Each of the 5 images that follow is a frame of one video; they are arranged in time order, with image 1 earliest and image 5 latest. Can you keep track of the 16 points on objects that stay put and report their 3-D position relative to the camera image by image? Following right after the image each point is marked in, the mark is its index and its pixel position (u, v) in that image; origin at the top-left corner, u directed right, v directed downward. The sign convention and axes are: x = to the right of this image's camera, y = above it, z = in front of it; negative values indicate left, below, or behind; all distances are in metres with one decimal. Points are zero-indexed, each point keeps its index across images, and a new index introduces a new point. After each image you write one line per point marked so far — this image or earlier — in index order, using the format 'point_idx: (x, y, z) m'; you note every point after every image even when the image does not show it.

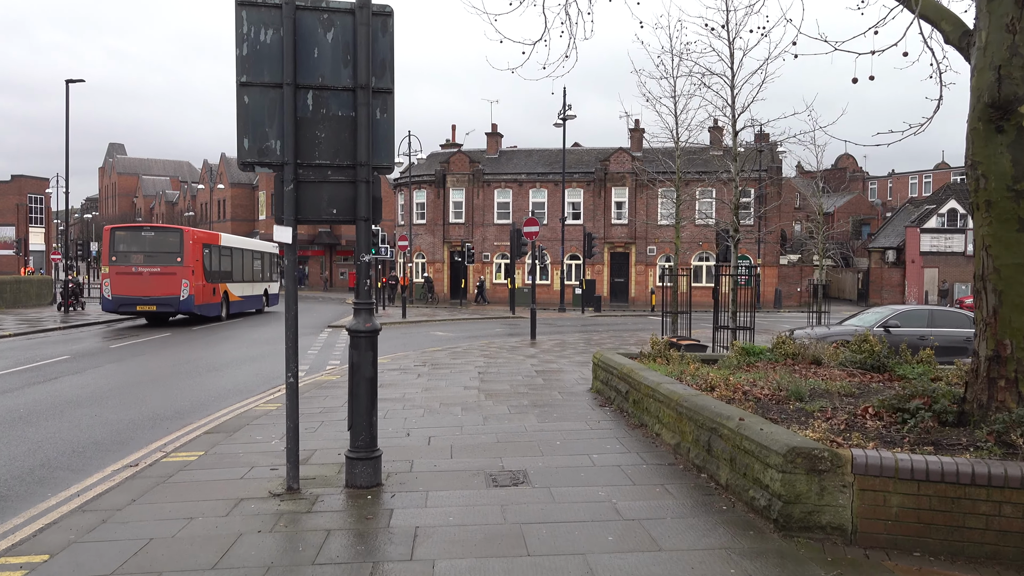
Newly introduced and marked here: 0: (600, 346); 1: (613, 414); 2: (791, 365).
0: (+1.9, -1.2, +17.5) m
1: (+0.9, -1.2, +8.0) m
2: (+2.8, -0.8, +8.5) m
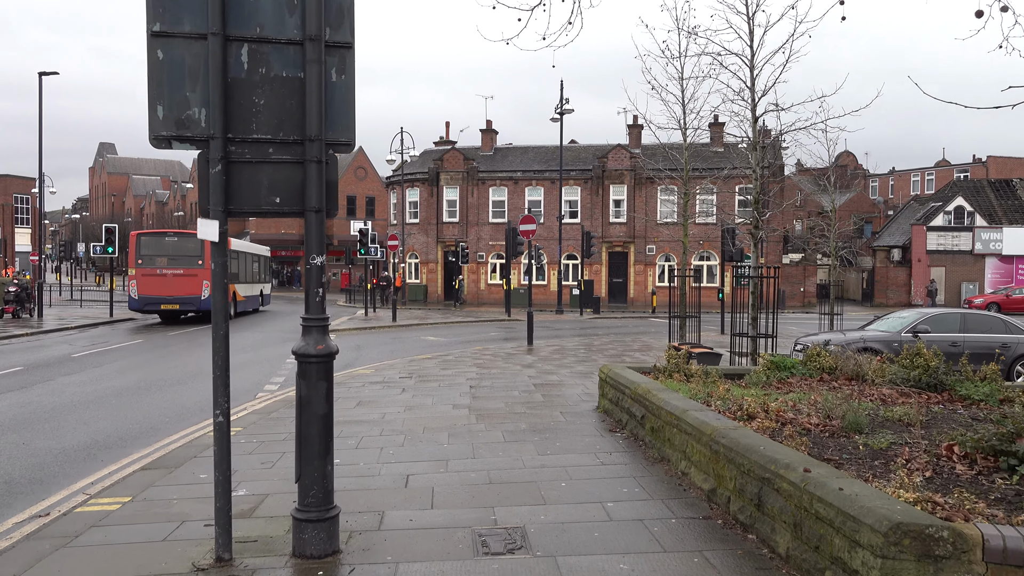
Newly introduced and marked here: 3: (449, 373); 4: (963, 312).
0: (+1.8, -1.3, +16.4) m
1: (+0.9, -1.2, +6.8) m
2: (+2.8, -0.8, +7.4) m
3: (-0.9, -1.2, +12.2) m
4: (+7.2, -0.4, +13.4) m
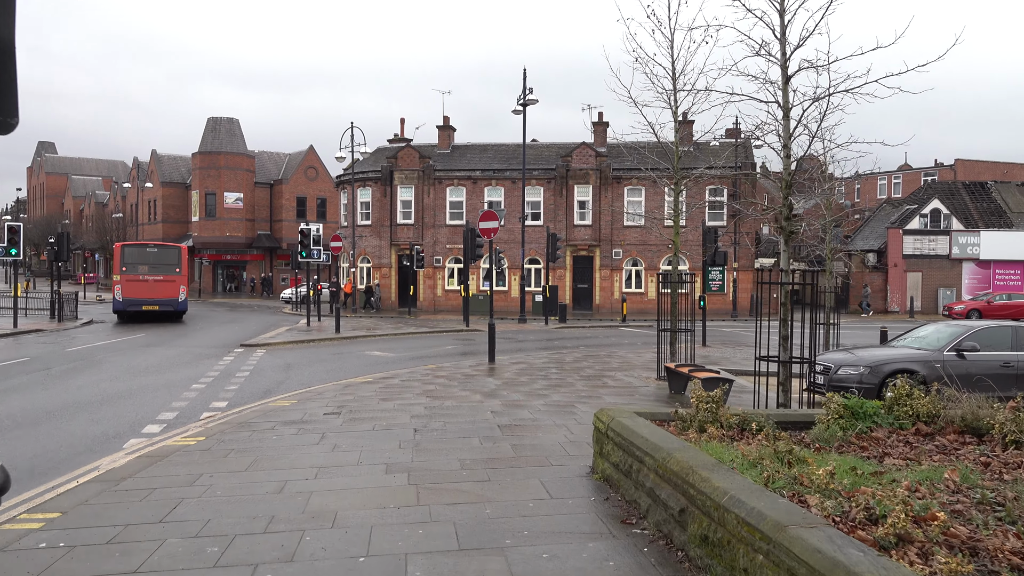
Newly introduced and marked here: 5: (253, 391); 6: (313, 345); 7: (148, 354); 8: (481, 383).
0: (+1.1, -1.4, +13.8) m
1: (+0.7, -1.3, +4.2) m
2: (+2.5, -0.9, +4.9) m
3: (-1.3, -1.3, +9.5) m
4: (+6.6, -0.5, +11.2) m
5: (-3.6, -1.5, +11.8) m
6: (-4.6, -1.3, +19.5) m
7: (-7.2, -1.3, +16.7) m
8: (-0.4, -1.3, +11.9) m
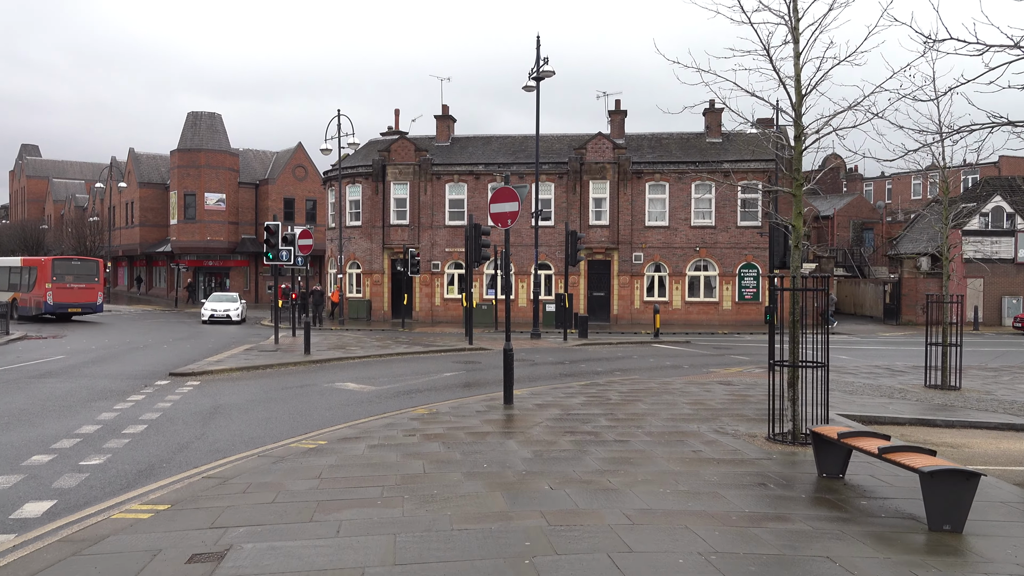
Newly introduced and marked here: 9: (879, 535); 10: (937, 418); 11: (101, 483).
0: (+1.4, -1.5, +9.2) m
1: (+1.0, -1.3, -0.4) m
2: (+2.9, -0.9, +0.3) m
3: (-1.0, -1.4, +4.9) m
4: (+7.0, -0.6, +6.6) m
5: (-3.3, -1.6, +7.2) m
6: (-4.3, -1.5, +14.9) m
7: (-6.9, -1.5, +12.1) m
8: (-0.1, -1.4, +7.3) m
9: (+2.2, -1.5, +5.2) m
10: (+5.4, -1.7, +10.8) m
11: (-3.3, -1.6, +6.7) m
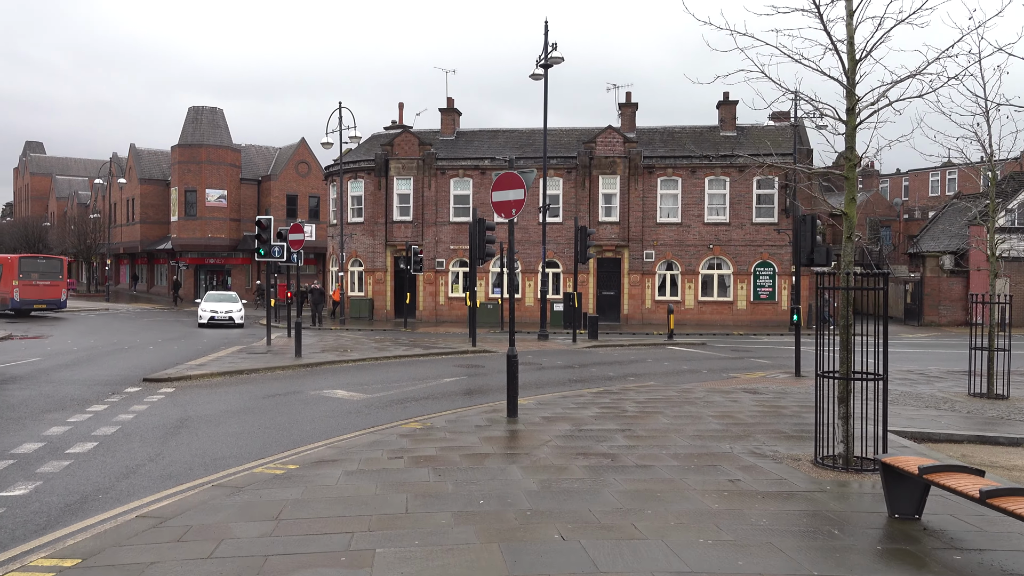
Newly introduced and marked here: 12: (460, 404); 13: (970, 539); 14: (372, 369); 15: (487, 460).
0: (+1.5, -1.5, +8.0) m
1: (+1.0, -1.3, -1.6) m
2: (+2.8, -0.9, -1.0) m
3: (-1.0, -1.4, +3.7) m
4: (+7.0, -0.6, +5.3) m
5: (-3.3, -1.5, +6.0) m
6: (-4.2, -1.5, +13.7) m
7: (-6.9, -1.4, +11.0) m
8: (-0.1, -1.4, +6.0) m
9: (+2.2, -1.5, +3.9) m
10: (+5.5, -1.7, +9.5) m
11: (-3.3, -1.5, +5.5) m
12: (-0.7, -1.6, +11.6) m
13: (+2.8, -1.5, +5.1) m
14: (-2.6, -1.5, +15.9) m
15: (-0.2, -1.4, +7.2) m
